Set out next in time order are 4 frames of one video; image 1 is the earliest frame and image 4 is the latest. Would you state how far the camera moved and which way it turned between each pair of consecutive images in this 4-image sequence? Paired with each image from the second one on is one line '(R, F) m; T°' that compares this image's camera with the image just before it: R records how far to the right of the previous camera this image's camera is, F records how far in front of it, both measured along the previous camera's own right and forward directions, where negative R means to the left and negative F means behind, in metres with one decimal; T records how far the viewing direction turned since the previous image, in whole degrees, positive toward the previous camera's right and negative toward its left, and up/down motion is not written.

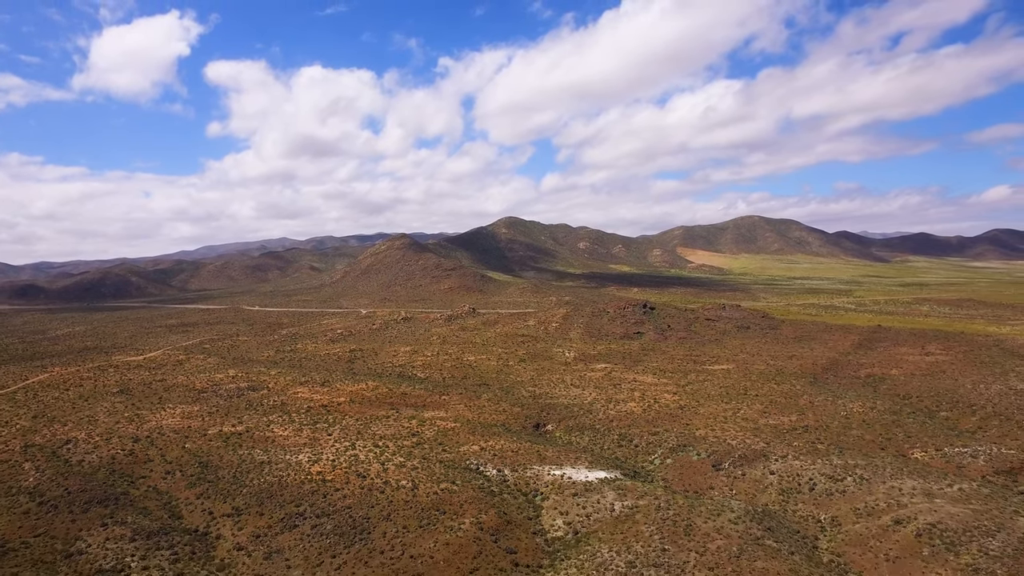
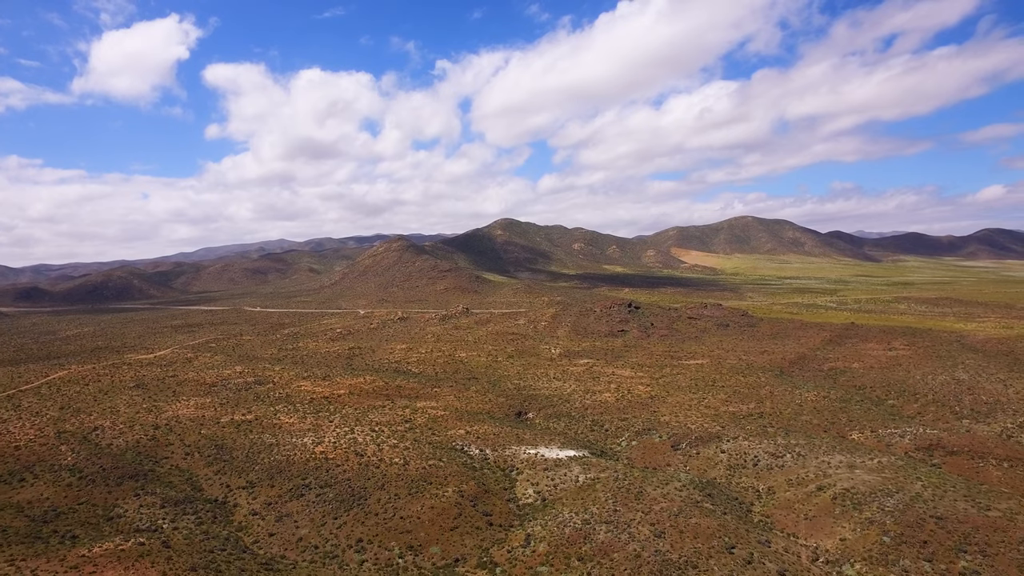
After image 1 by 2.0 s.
(+1.1, -3.5) m; 0°
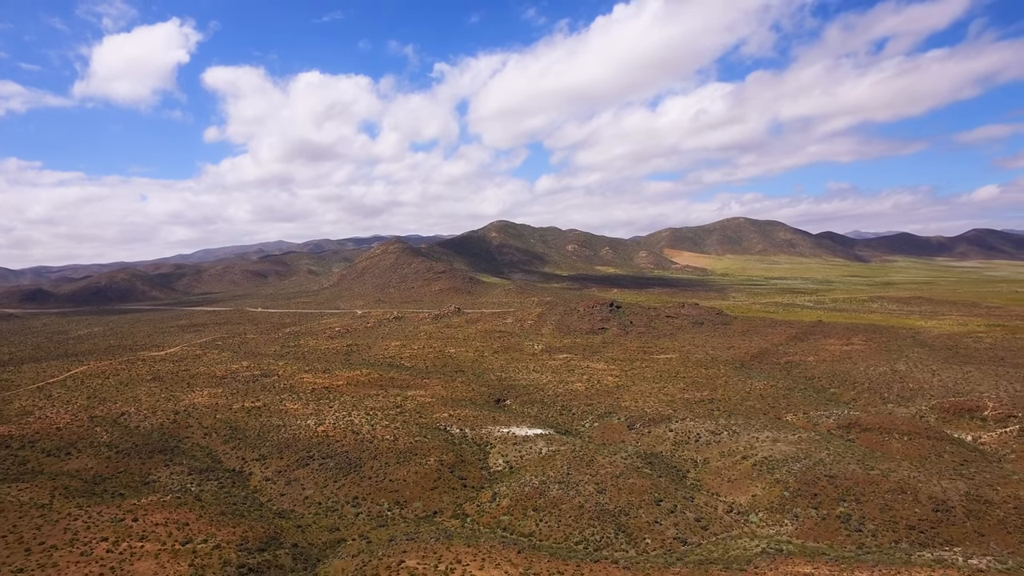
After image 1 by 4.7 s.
(+1.5, -4.6) m; 0°
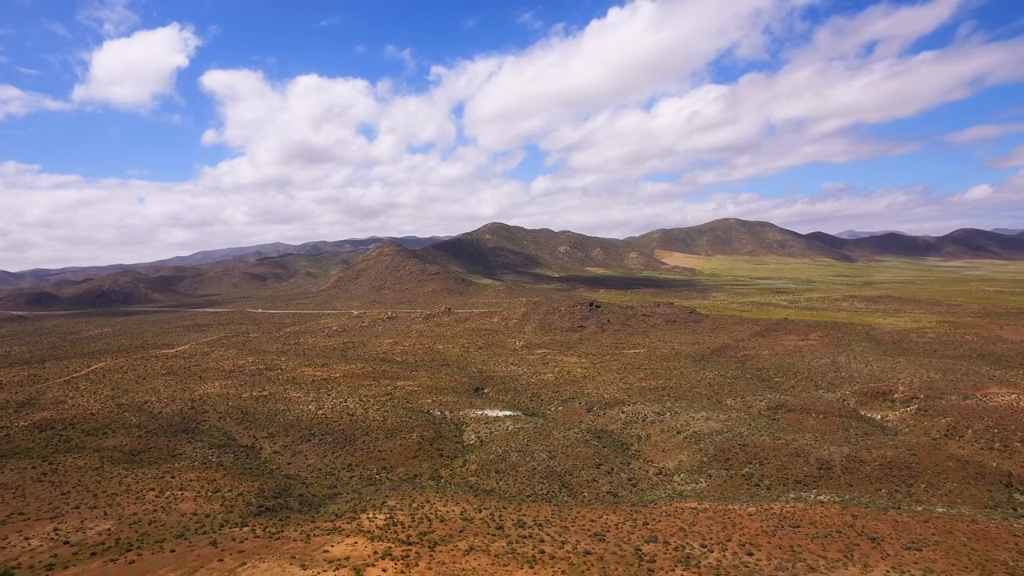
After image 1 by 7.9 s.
(+1.9, -5.4) m; 0°
